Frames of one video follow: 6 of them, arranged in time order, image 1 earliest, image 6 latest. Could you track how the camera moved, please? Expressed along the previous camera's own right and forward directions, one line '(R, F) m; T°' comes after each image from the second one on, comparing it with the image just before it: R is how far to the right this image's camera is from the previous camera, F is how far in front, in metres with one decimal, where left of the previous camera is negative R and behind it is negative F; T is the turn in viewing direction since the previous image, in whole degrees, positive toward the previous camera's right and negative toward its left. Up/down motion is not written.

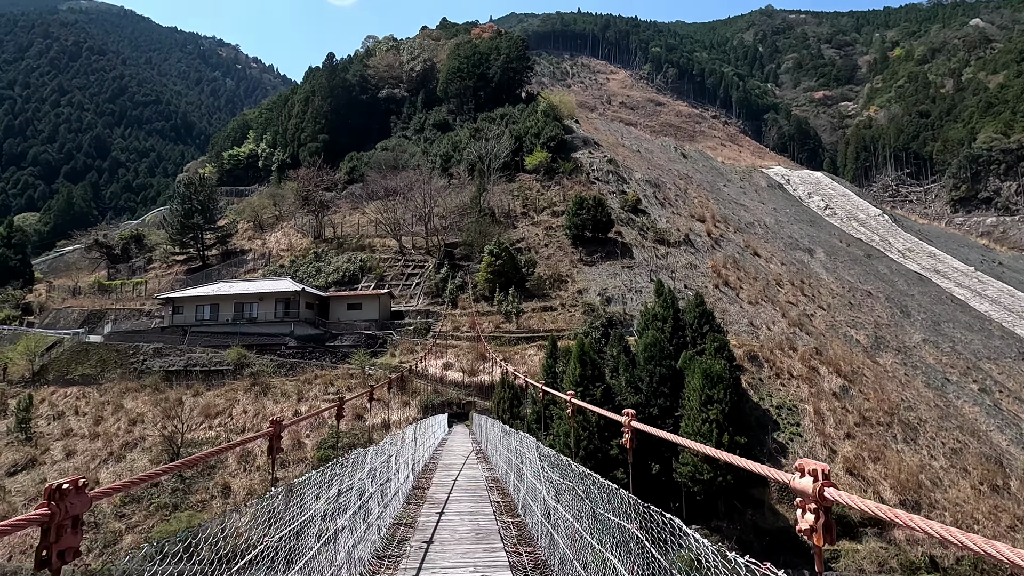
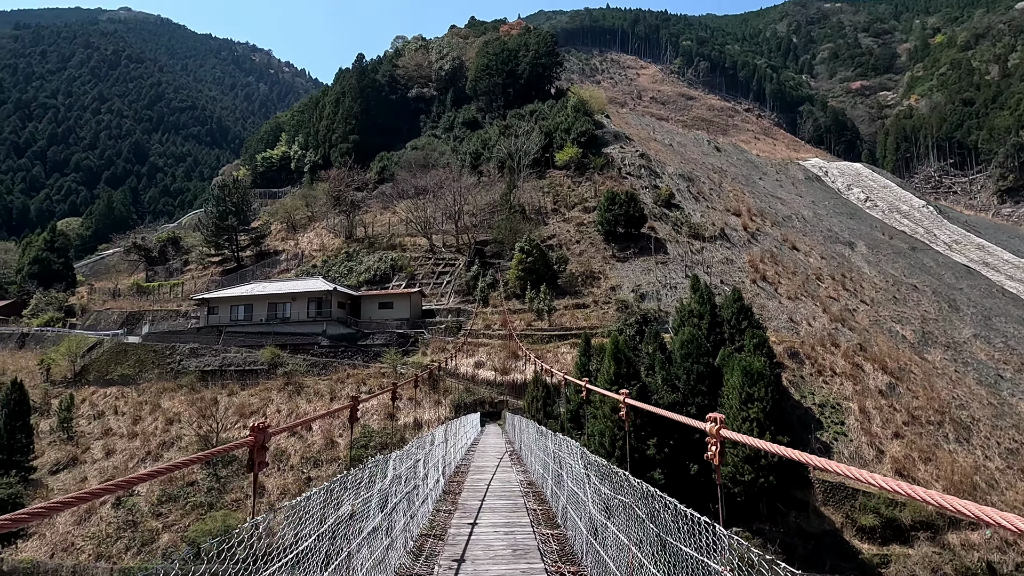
(-0.1, +0.4) m; -3°
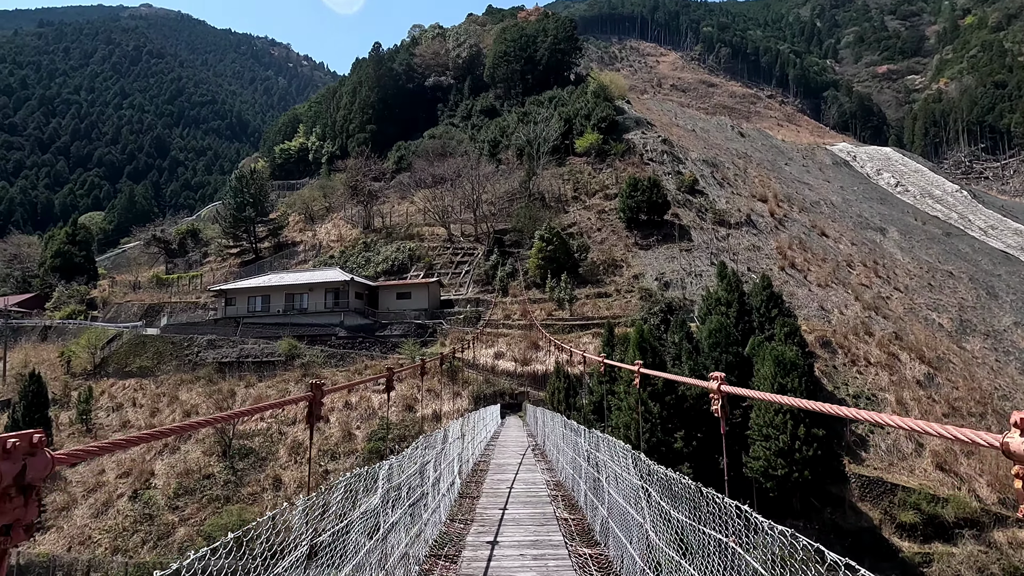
(-0.1, +0.5) m; -2°
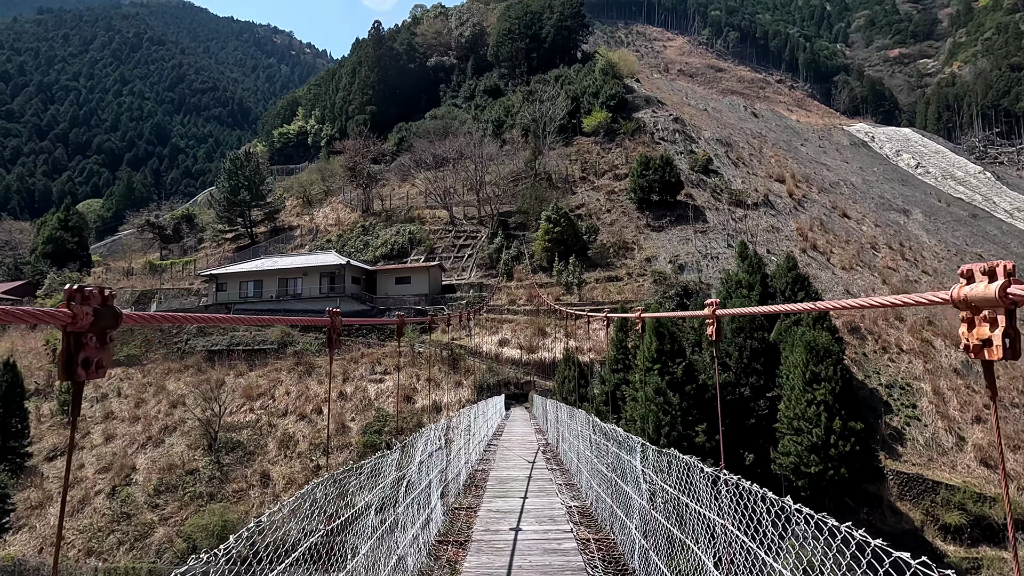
(+0.1, +1.0) m; -1°
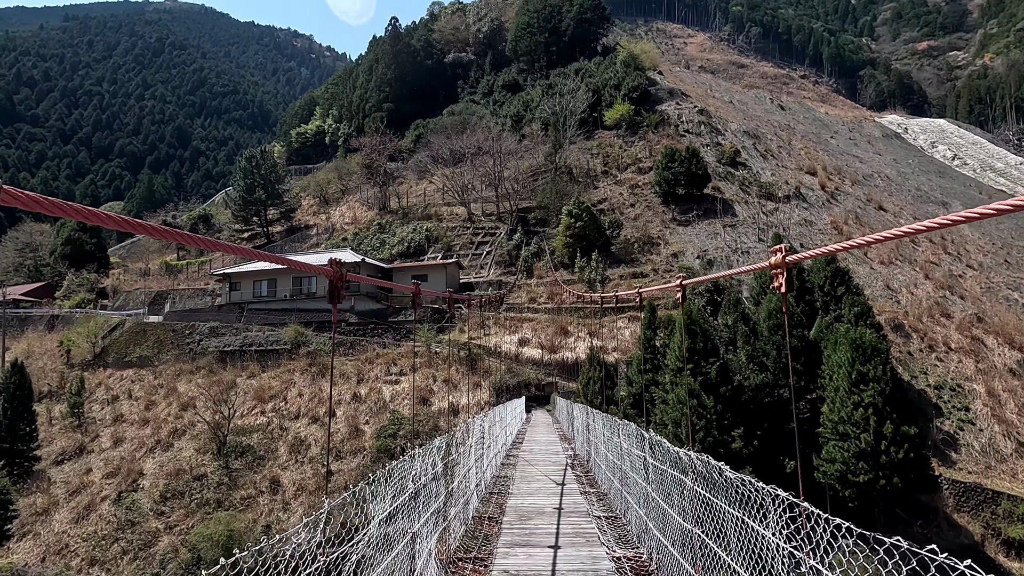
(0.0, +0.7) m; -2°
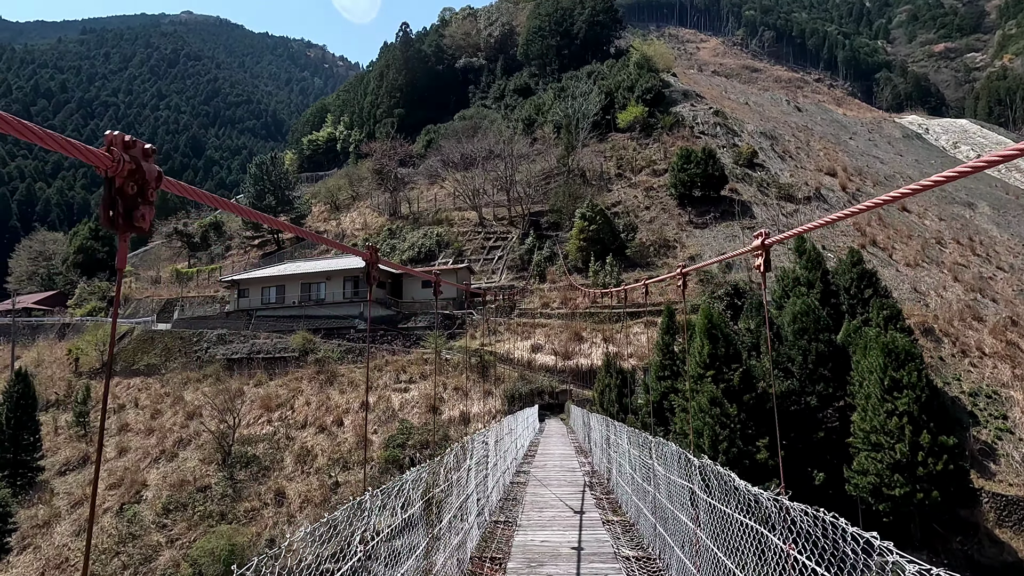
(0.0, +0.4) m; -1°
